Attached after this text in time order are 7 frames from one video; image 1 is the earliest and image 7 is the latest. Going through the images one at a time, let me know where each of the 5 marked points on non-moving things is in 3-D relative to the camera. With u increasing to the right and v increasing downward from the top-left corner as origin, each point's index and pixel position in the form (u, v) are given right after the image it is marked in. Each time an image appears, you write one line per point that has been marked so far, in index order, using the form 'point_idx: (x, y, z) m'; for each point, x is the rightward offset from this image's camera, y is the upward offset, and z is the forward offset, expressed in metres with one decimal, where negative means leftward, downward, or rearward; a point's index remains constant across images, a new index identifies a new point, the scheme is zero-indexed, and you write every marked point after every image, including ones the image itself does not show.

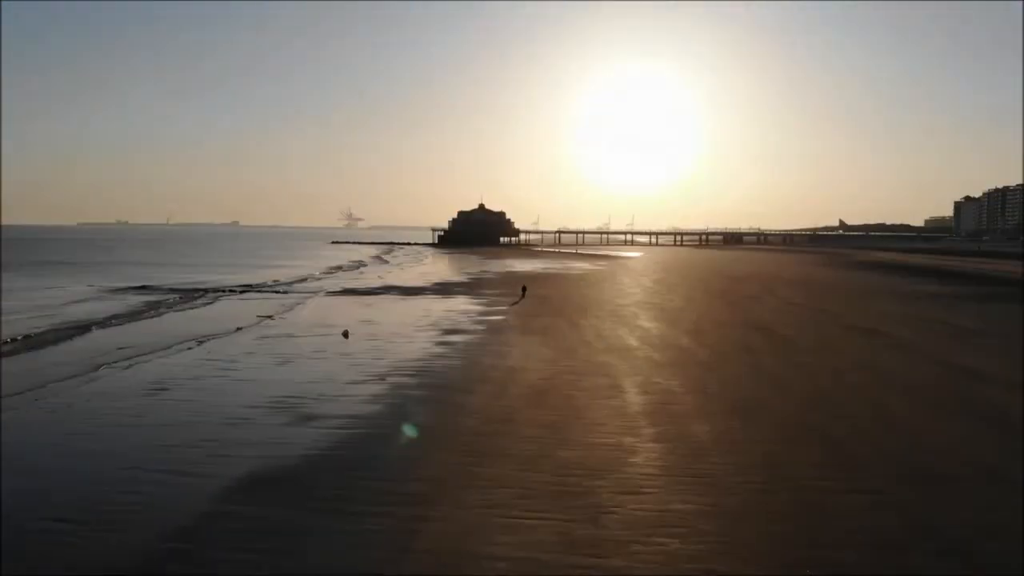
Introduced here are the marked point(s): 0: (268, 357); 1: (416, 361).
0: (-5.0, -1.5, +15.5) m
1: (-1.9, -1.4, +14.7) m
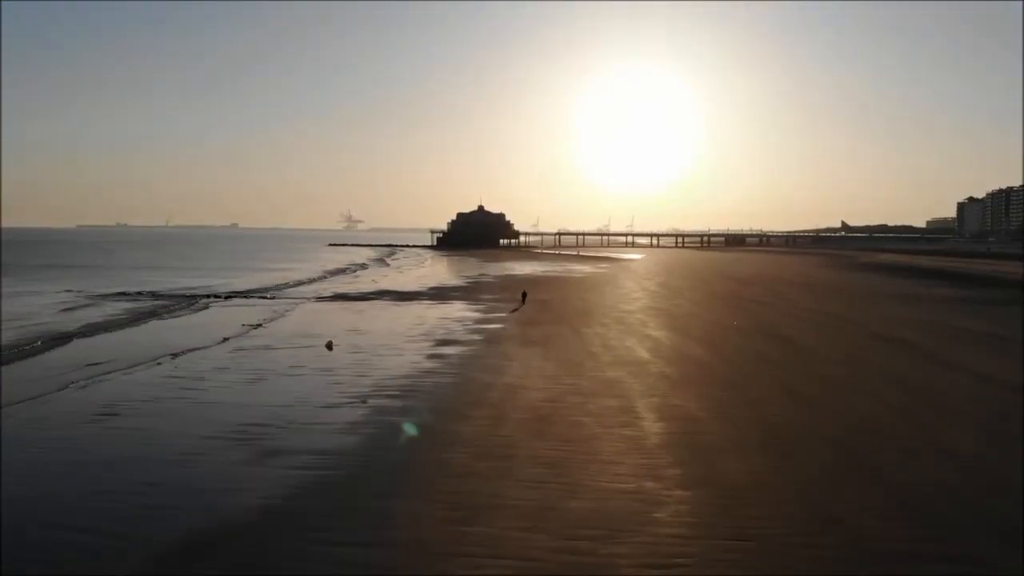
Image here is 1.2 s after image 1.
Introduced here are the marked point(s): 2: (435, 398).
0: (-5.1, -1.6, +14.0) m
1: (-1.9, -1.6, +13.2) m
2: (-1.2, -1.7, +11.7) m
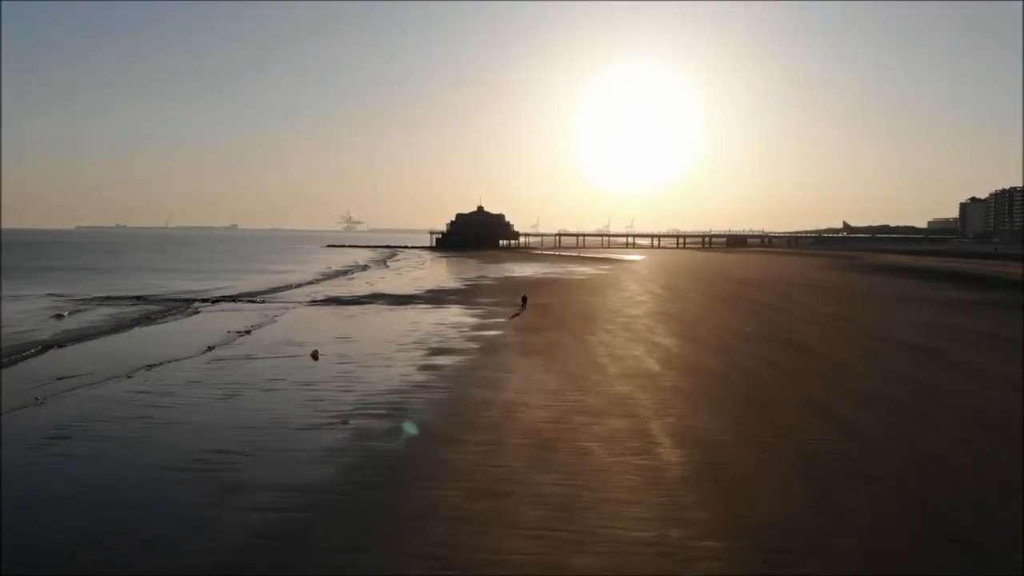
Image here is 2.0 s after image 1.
0: (-5.1, -1.7, +12.8) m
1: (-1.9, -1.7, +12.0) m
2: (-1.2, -1.8, +10.6) m
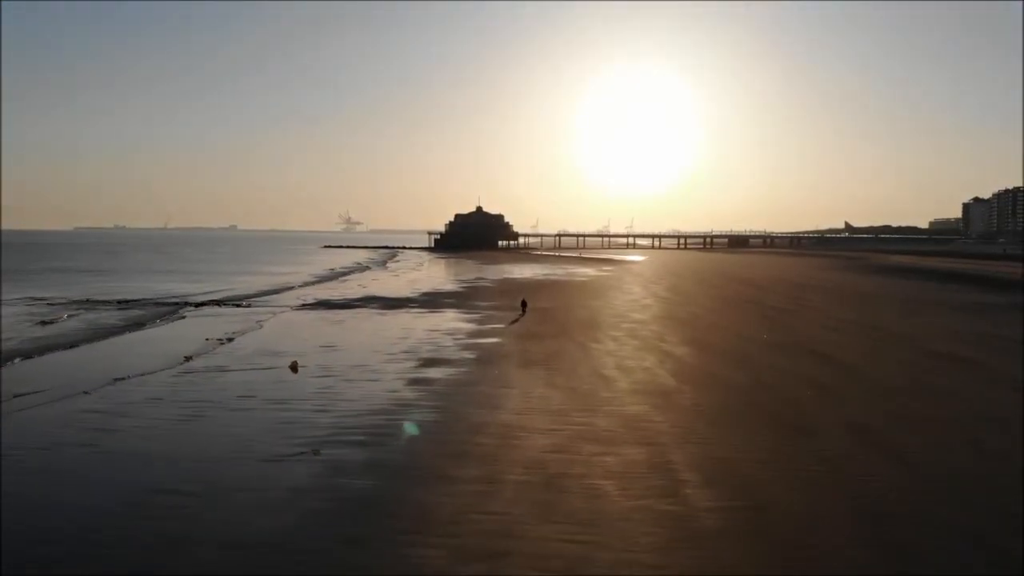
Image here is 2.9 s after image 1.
0: (-5.1, -1.8, +11.4) m
1: (-1.9, -1.8, +10.6) m
2: (-1.2, -1.9, +9.2) m
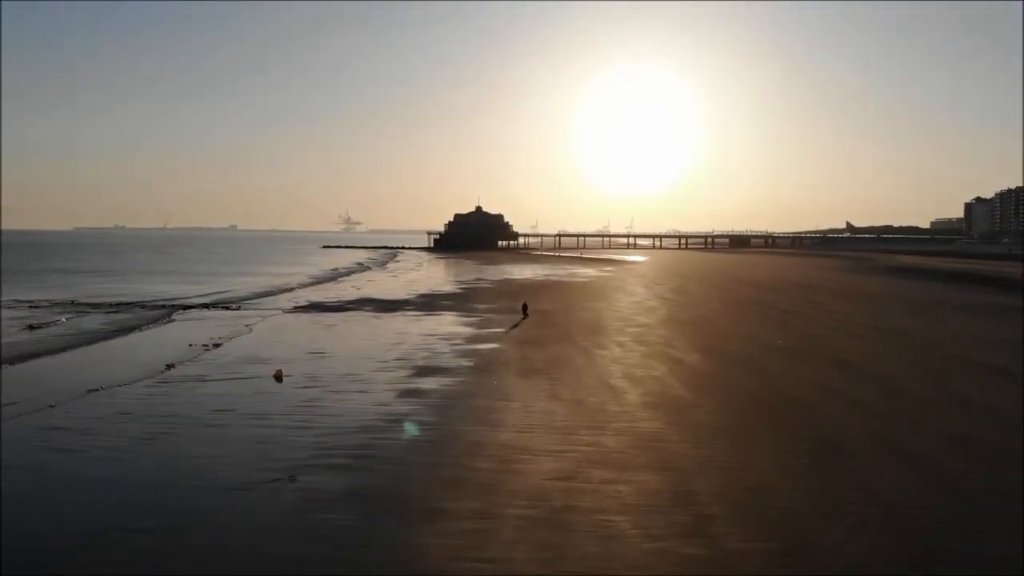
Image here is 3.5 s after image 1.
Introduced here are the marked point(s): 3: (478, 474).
0: (-5.1, -1.9, +10.4) m
1: (-1.9, -1.8, +9.6) m
2: (-1.2, -1.9, +8.2) m
3: (-0.3, -1.9, +7.8) m
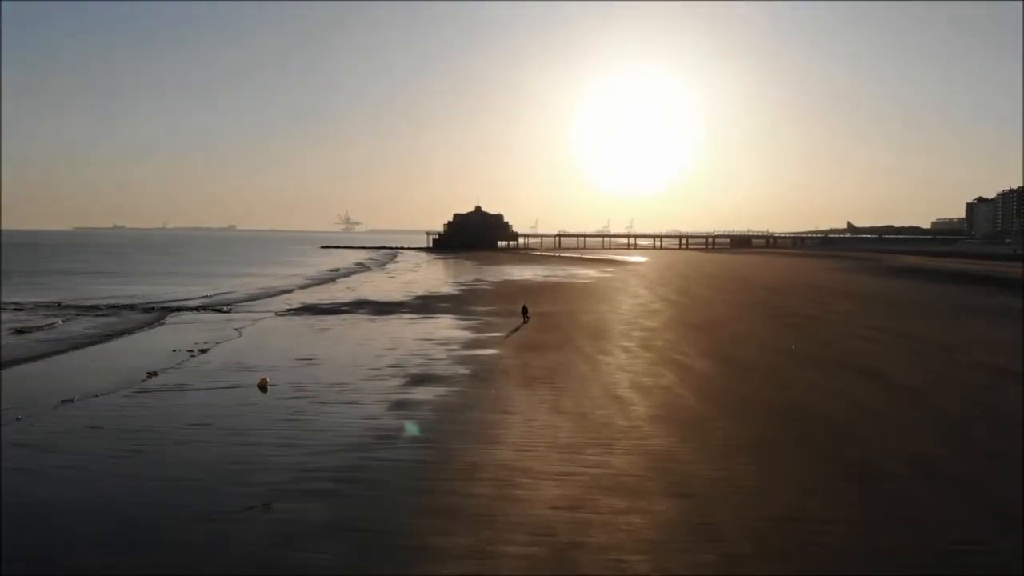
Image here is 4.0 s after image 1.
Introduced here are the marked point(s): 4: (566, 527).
0: (-5.1, -2.0, +9.6) m
1: (-1.9, -1.9, +8.8) m
2: (-1.2, -2.0, +7.4) m
3: (-0.3, -2.0, +7.0) m
4: (+0.5, -2.0, +6.4) m
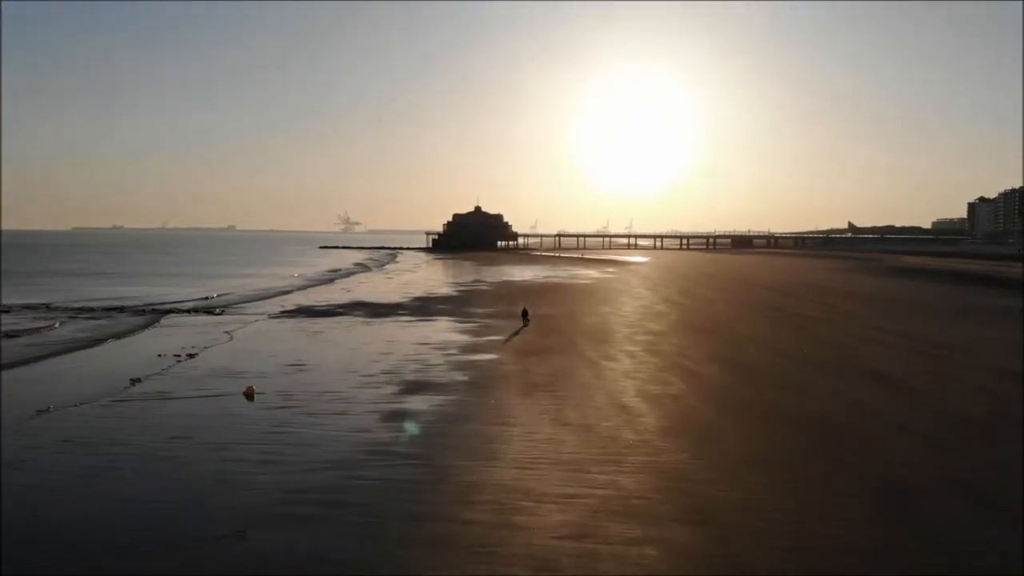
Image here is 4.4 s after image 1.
0: (-5.1, -2.0, +9.0) m
1: (-1.9, -1.9, +8.2) m
2: (-1.2, -2.0, +6.7) m
3: (-0.3, -2.0, +6.4) m
4: (+0.5, -2.1, +5.7) m
